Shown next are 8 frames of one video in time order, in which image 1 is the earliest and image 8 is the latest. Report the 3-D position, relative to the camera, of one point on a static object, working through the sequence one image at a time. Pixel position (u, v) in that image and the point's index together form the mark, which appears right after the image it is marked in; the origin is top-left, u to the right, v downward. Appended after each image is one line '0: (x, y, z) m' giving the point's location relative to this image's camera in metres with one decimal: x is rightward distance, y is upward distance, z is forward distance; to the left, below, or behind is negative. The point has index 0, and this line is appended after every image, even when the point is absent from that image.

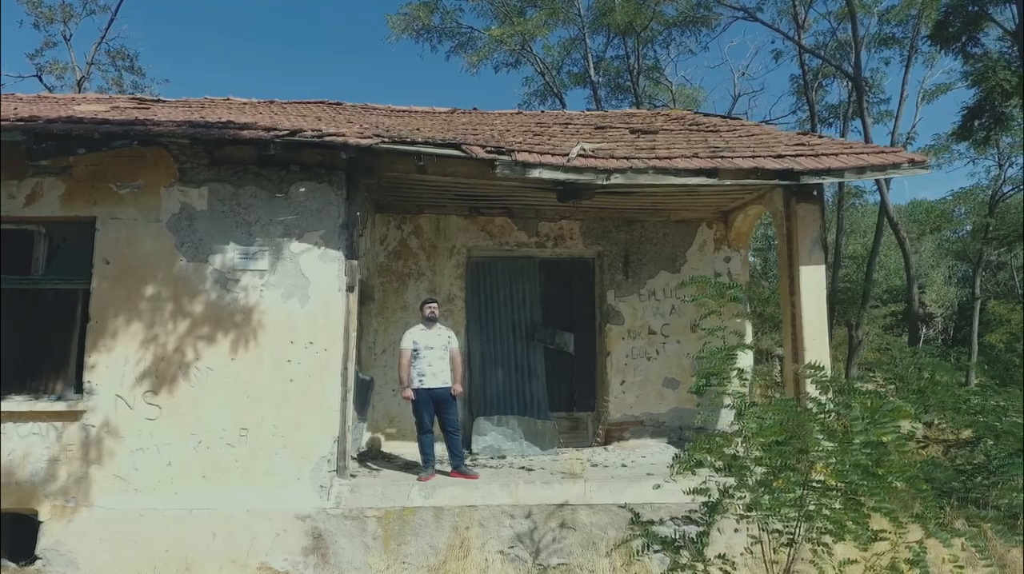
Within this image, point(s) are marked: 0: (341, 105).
0: (-2.1, +2.3, +7.8) m
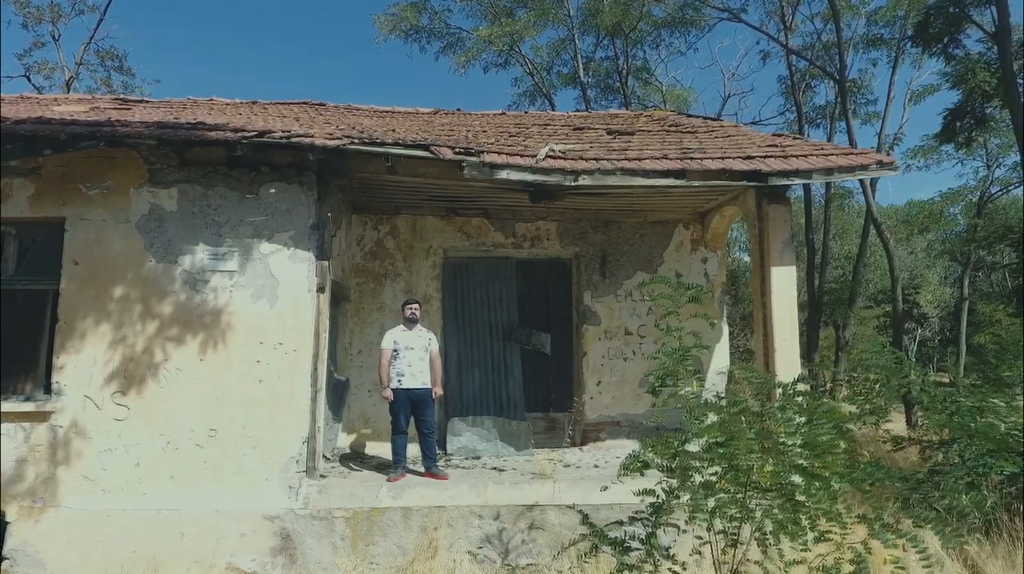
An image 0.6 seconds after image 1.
0: (-2.3, +2.3, +7.8) m
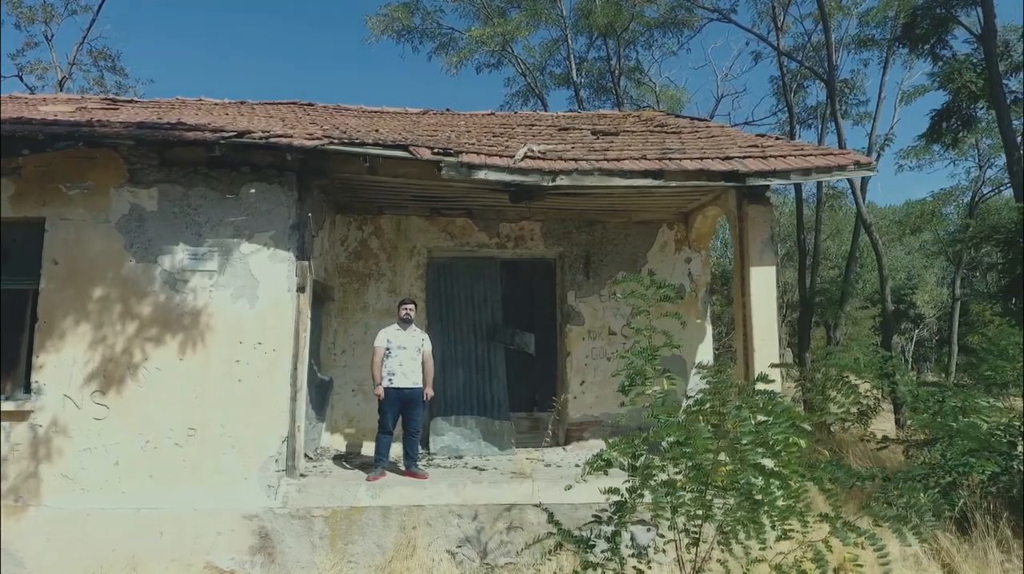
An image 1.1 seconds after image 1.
0: (-2.5, +2.3, +7.8) m
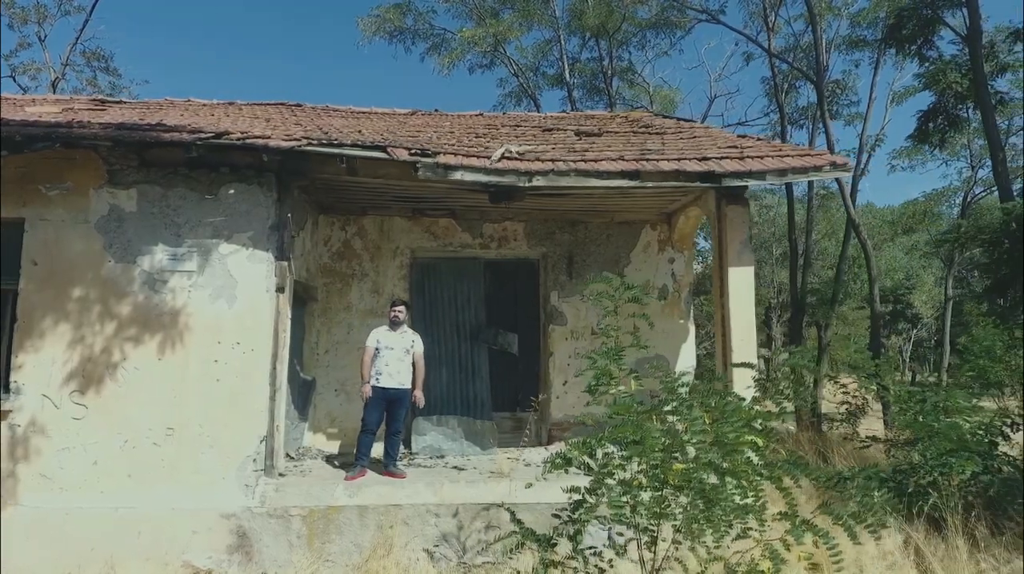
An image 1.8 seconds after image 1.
0: (-2.7, +2.3, +7.8) m
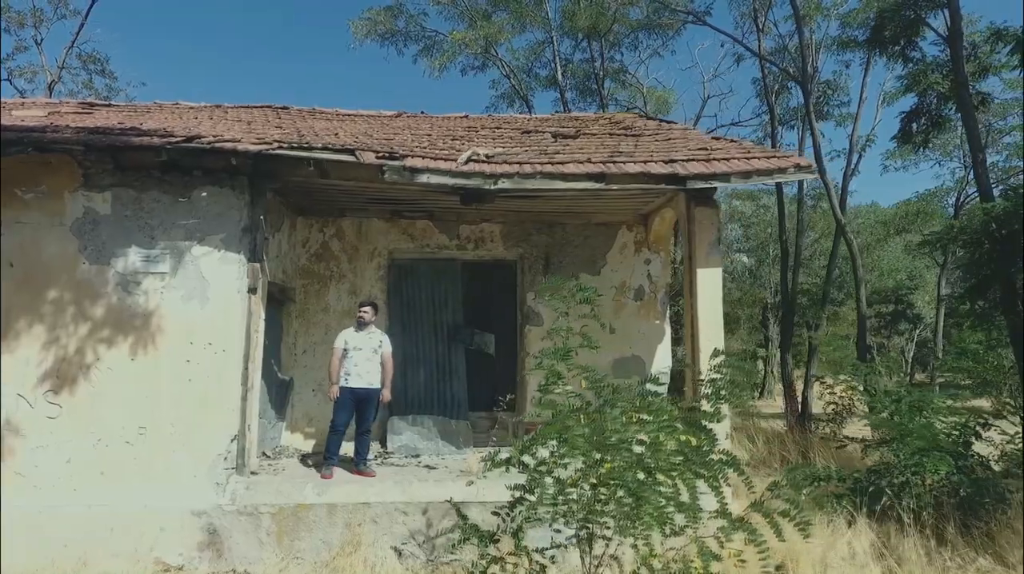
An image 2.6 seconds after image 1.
0: (-2.9, +2.2, +7.9) m
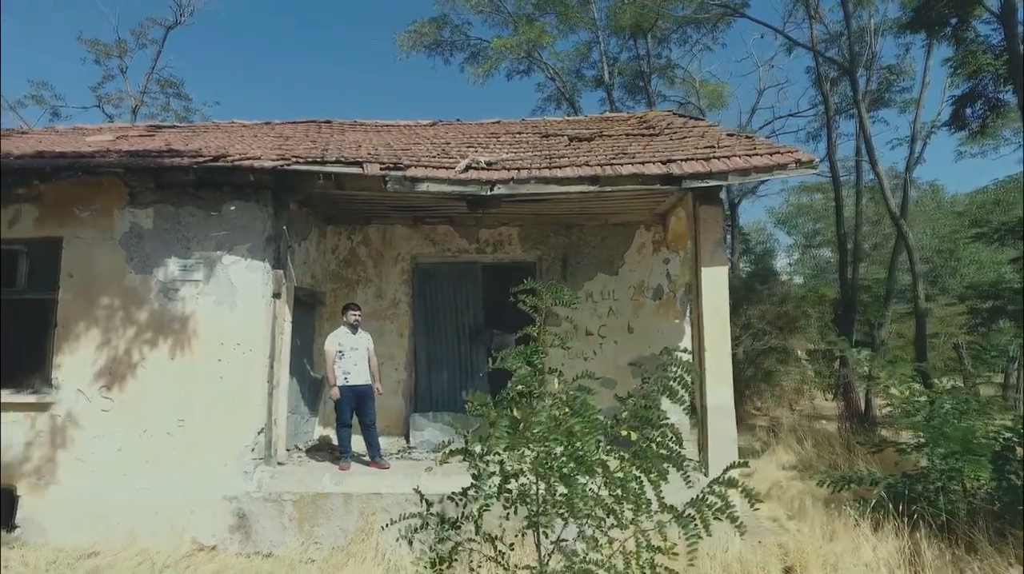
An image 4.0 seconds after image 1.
0: (-2.5, +2.2, +8.4) m
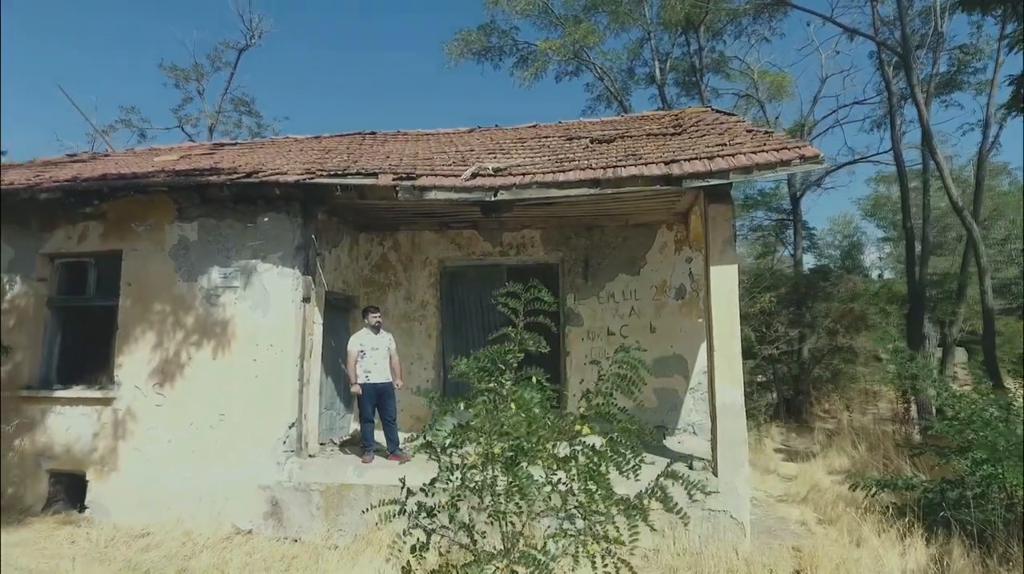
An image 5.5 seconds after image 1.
0: (-2.1, +2.1, +8.9) m
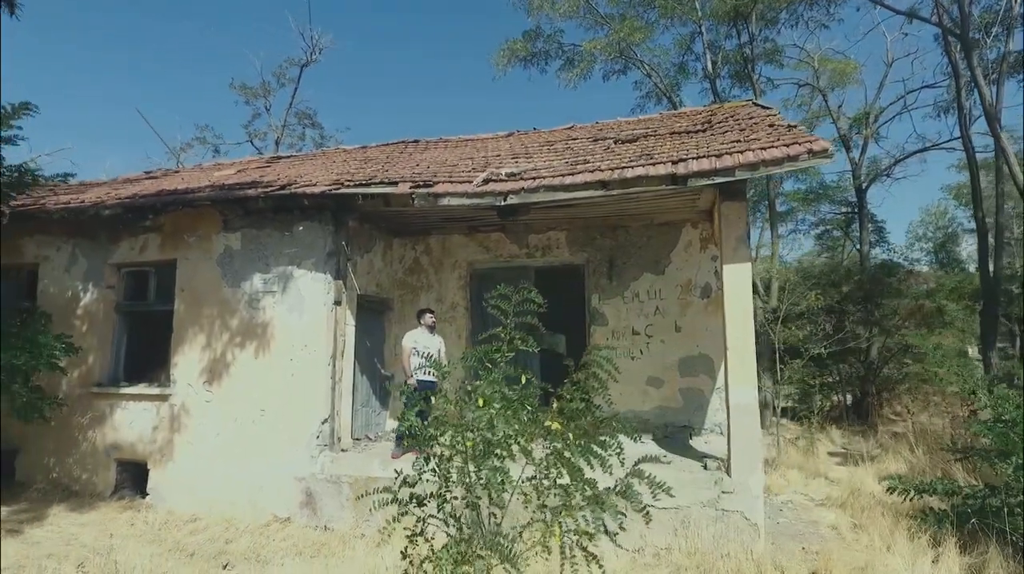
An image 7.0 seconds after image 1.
0: (-1.6, +2.1, +9.2) m
